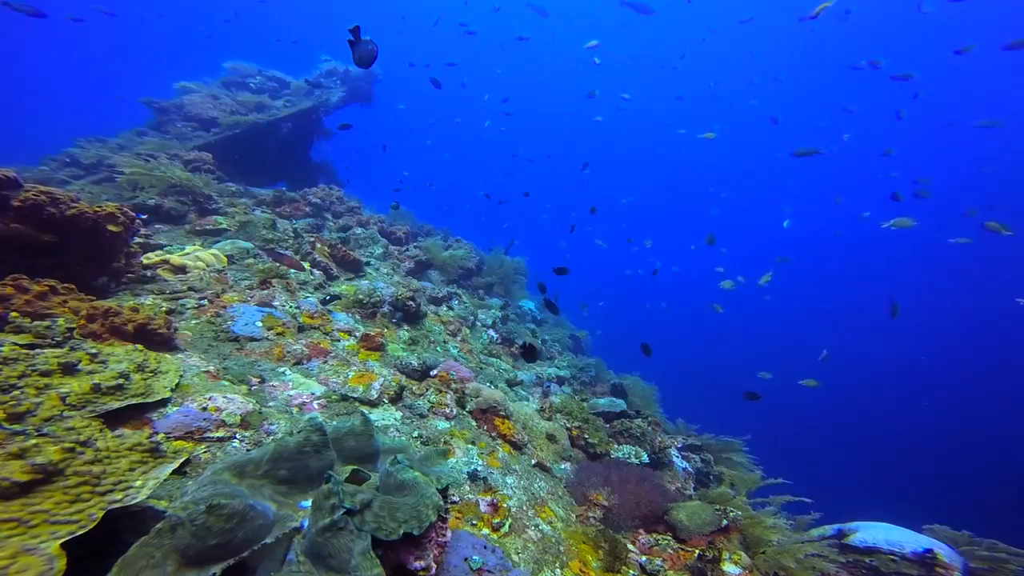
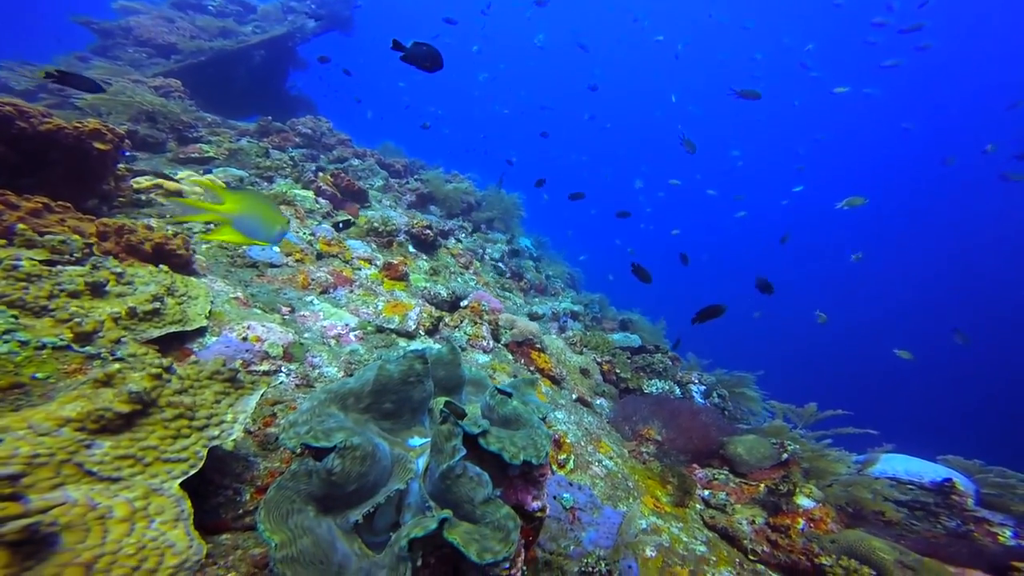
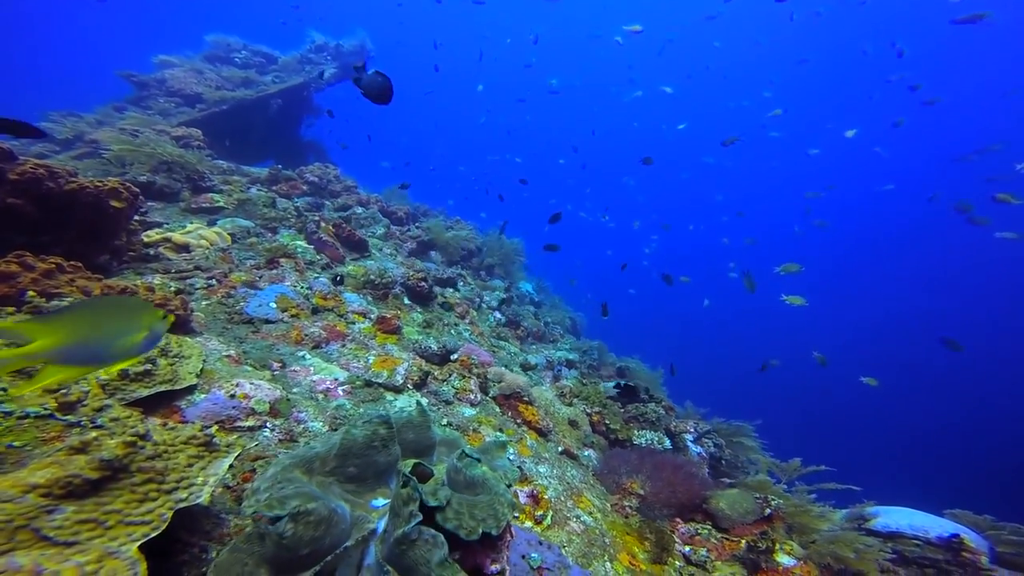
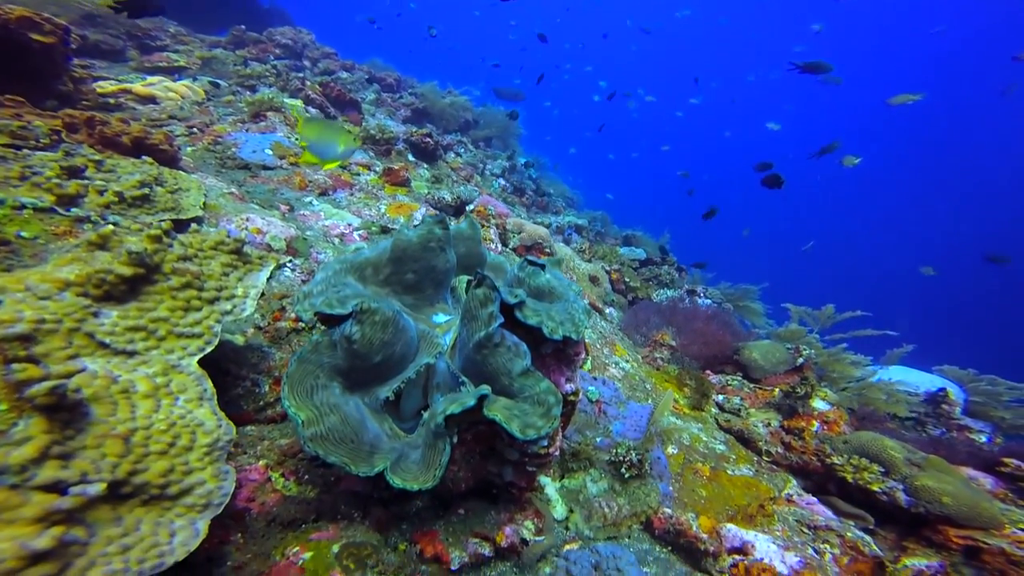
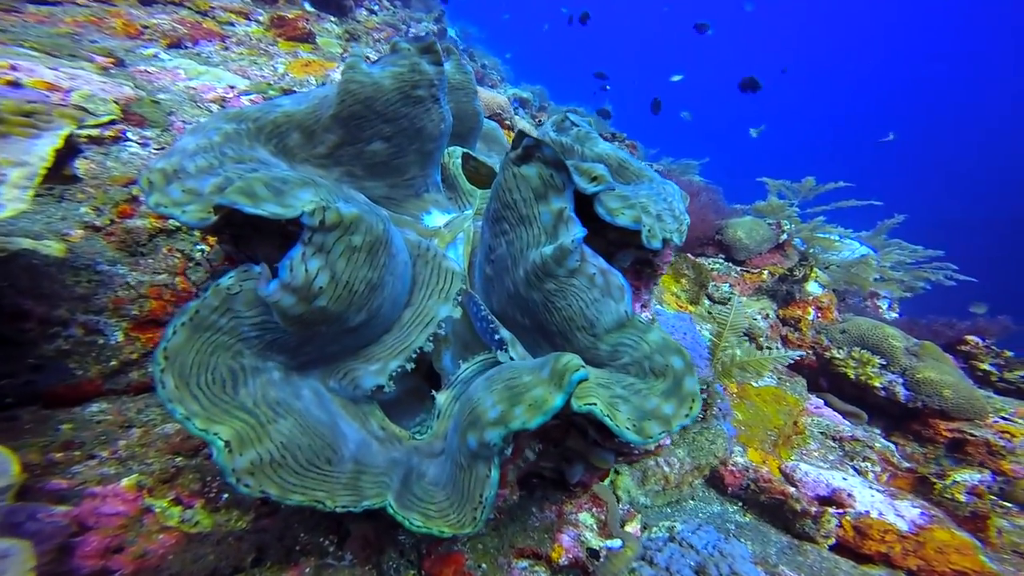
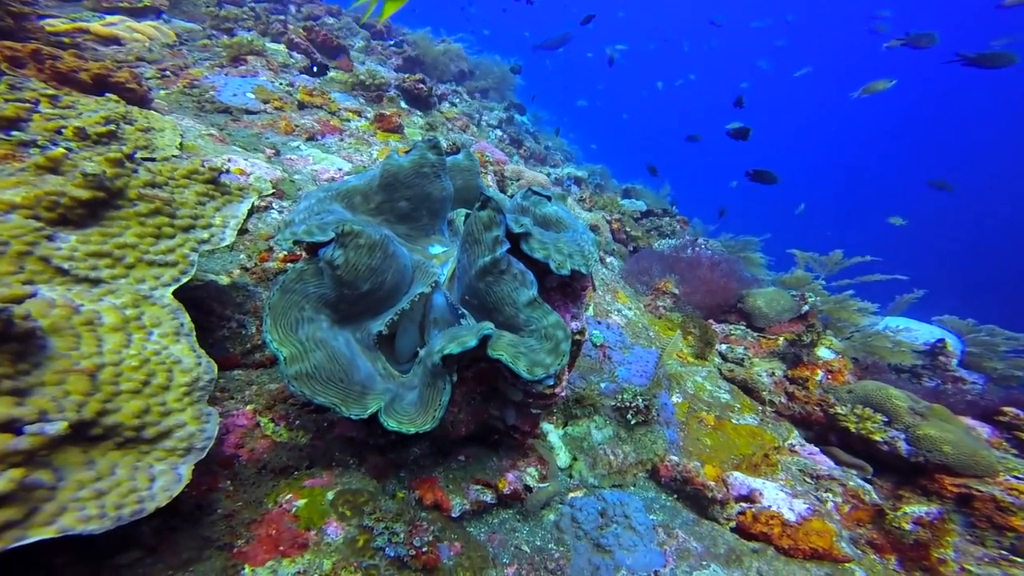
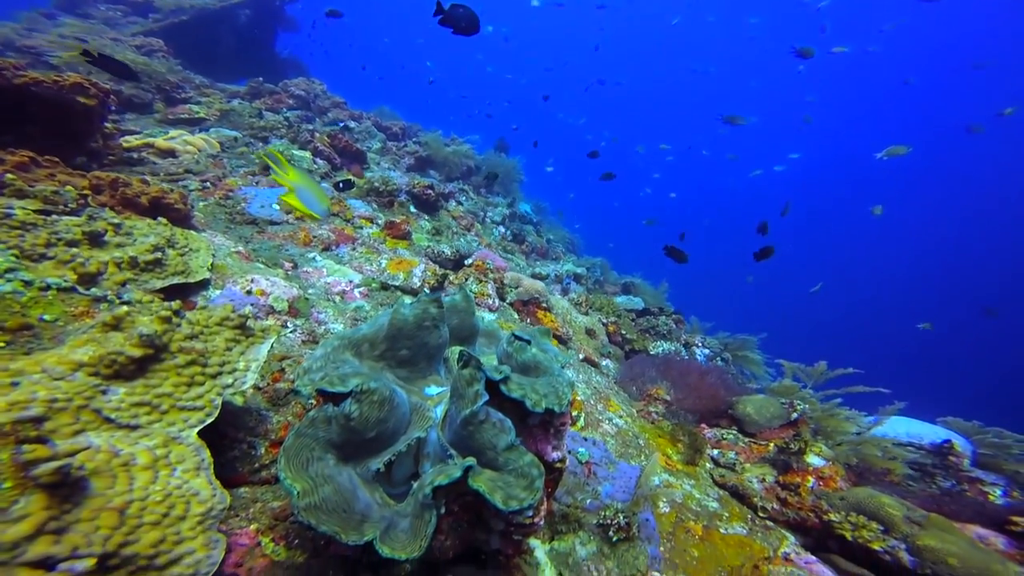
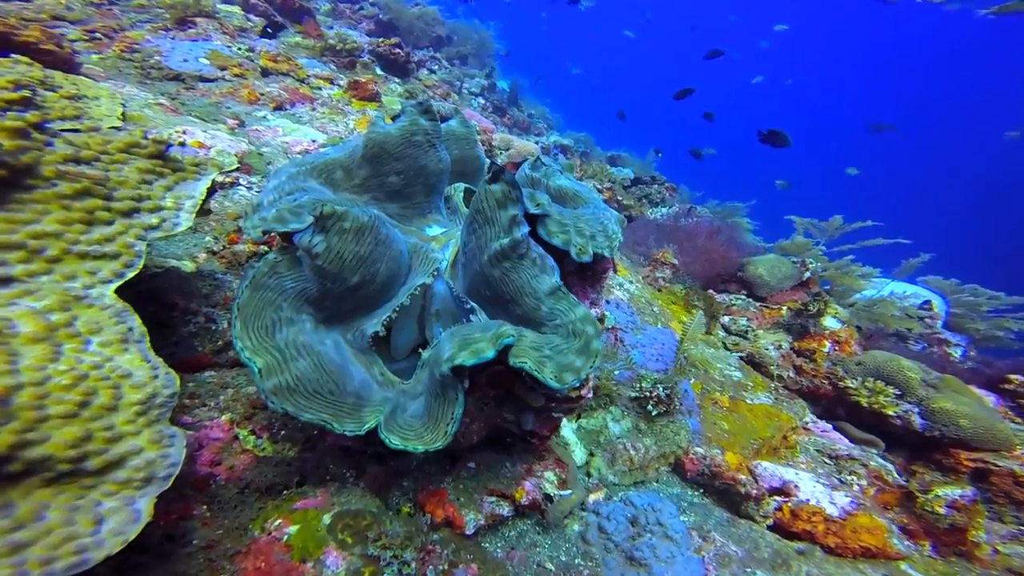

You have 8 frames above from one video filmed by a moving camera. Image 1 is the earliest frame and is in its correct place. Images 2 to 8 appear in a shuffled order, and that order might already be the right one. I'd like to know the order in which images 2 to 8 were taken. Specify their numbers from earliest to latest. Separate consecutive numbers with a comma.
3, 2, 7, 4, 6, 8, 5
